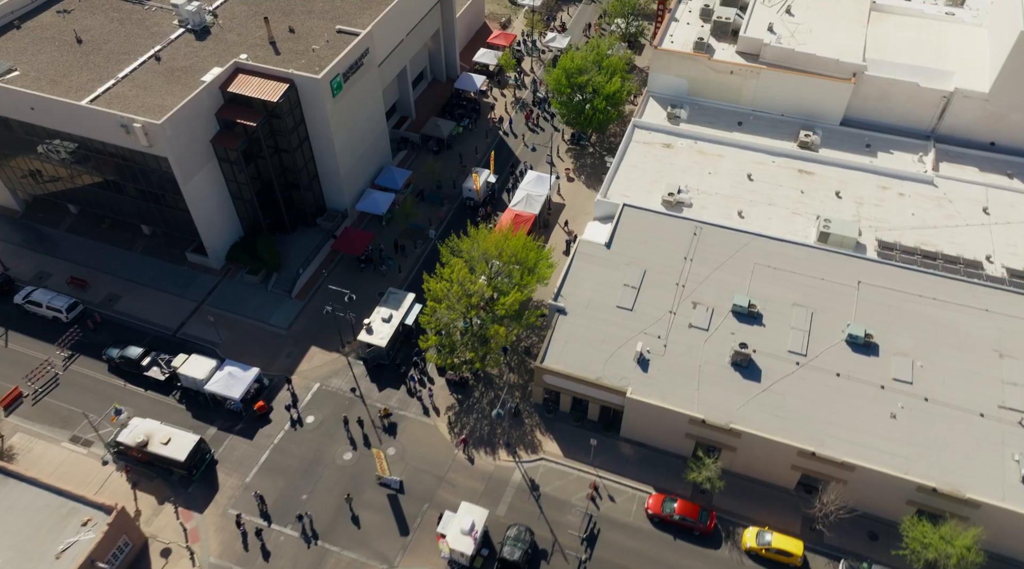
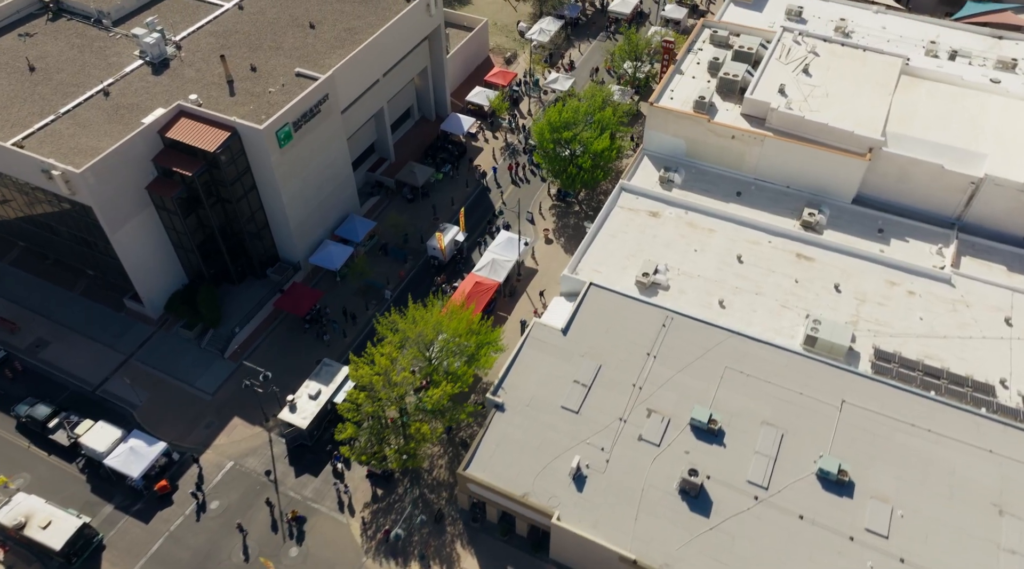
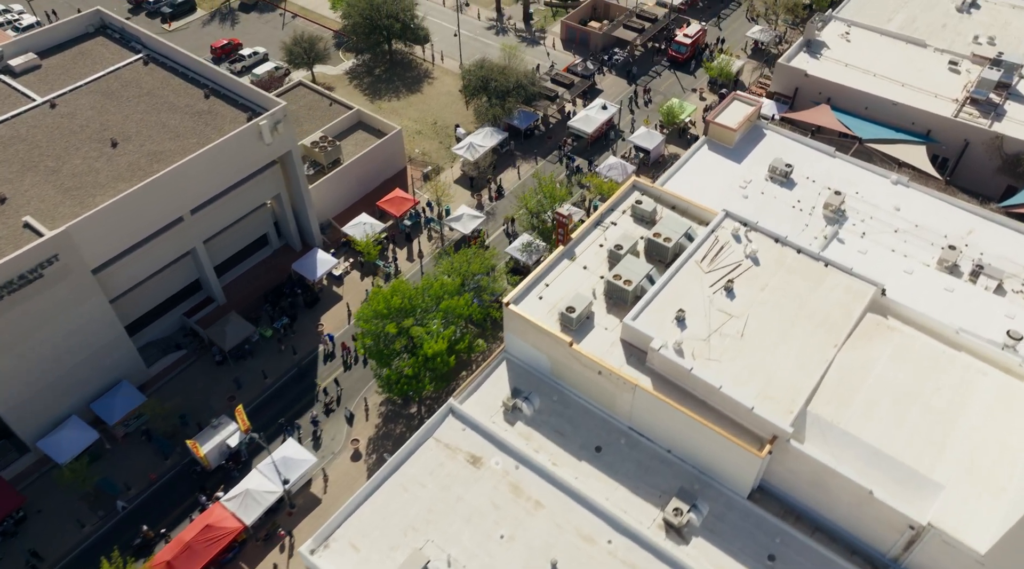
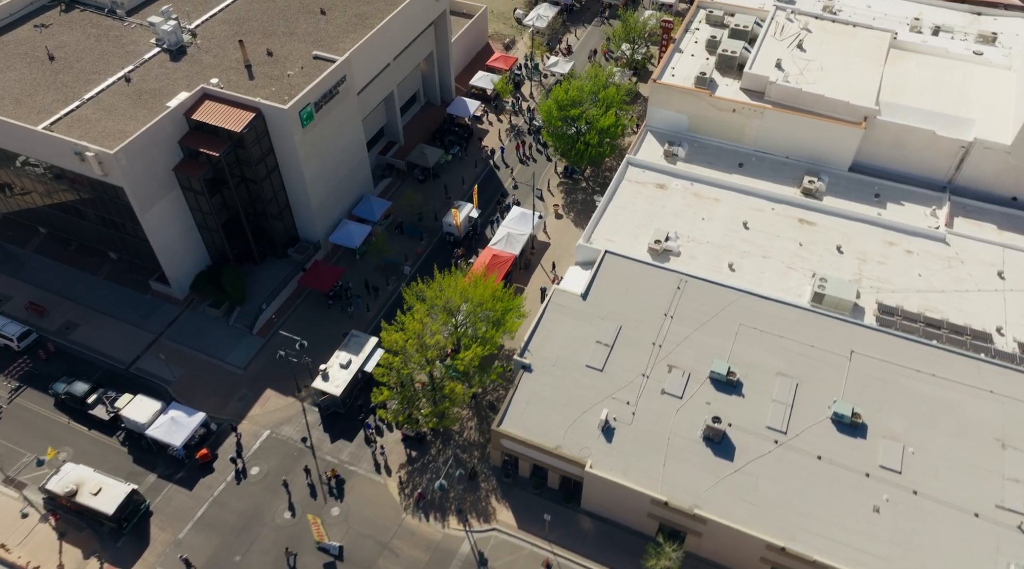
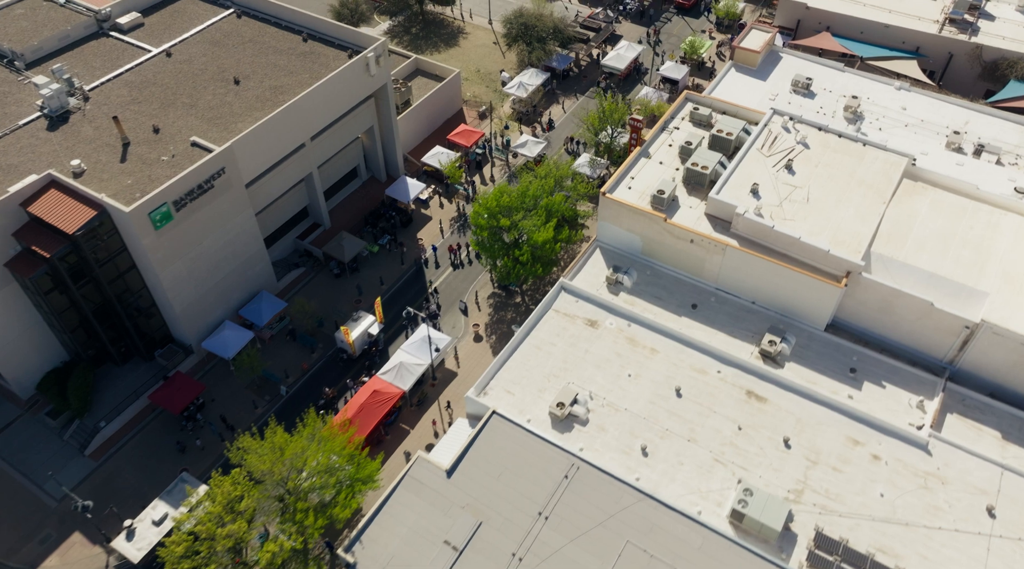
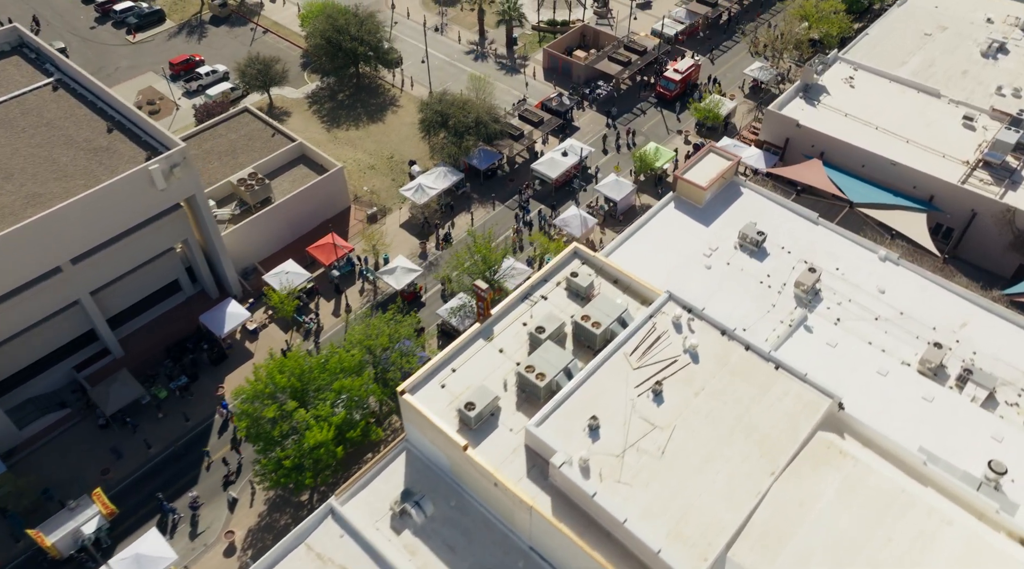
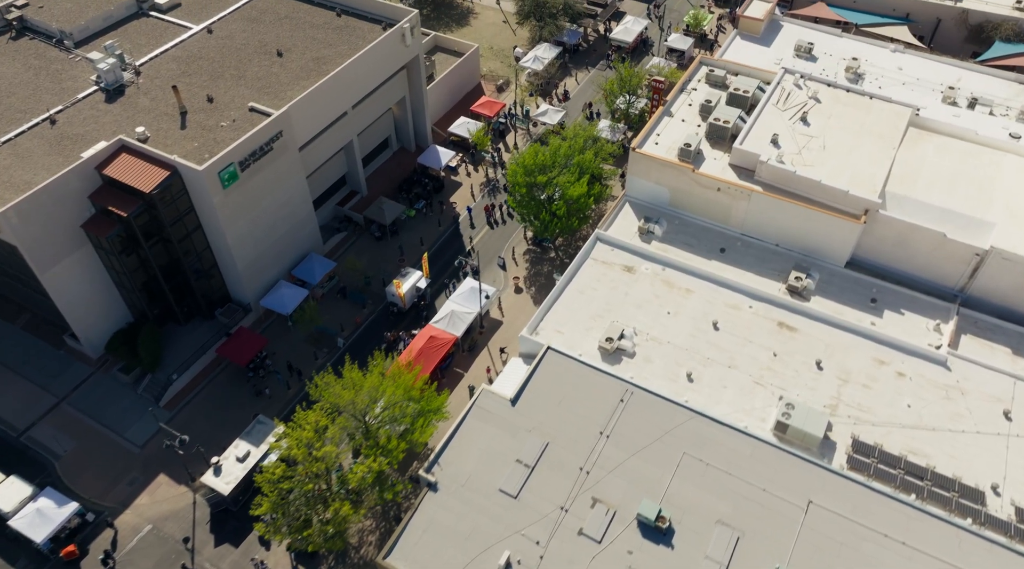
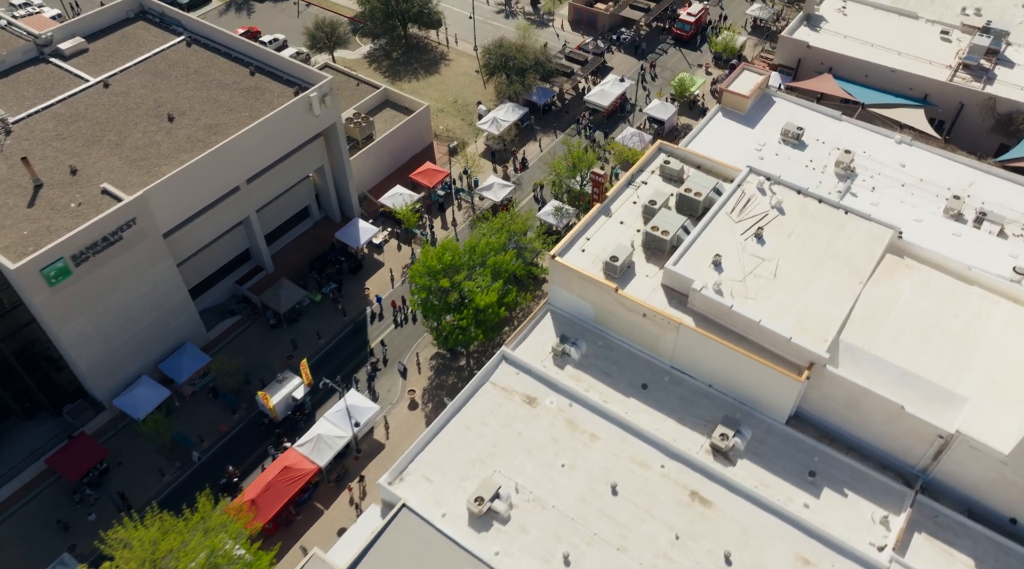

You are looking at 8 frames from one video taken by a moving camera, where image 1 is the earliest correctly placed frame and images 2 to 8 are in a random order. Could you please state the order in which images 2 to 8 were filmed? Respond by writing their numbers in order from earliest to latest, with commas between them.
4, 2, 7, 5, 8, 3, 6
